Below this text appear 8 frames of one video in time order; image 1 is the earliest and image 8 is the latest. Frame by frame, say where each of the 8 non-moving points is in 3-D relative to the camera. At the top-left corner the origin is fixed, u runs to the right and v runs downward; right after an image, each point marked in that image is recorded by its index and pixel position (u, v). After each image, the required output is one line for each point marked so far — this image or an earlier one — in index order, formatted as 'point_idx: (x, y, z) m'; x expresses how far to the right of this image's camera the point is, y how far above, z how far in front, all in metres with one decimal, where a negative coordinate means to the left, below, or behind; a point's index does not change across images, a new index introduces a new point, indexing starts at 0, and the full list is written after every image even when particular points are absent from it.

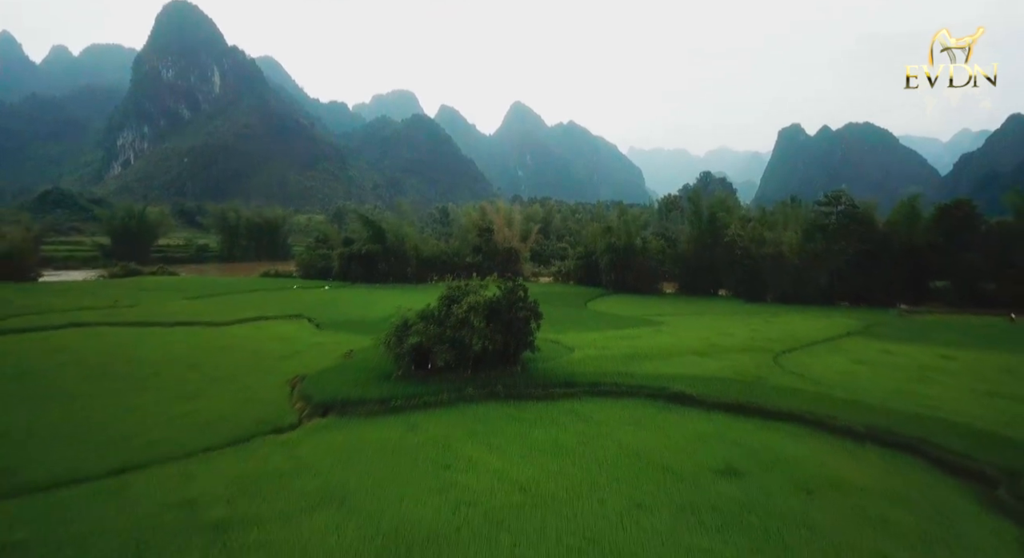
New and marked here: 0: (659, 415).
0: (+2.5, -2.3, +9.3) m
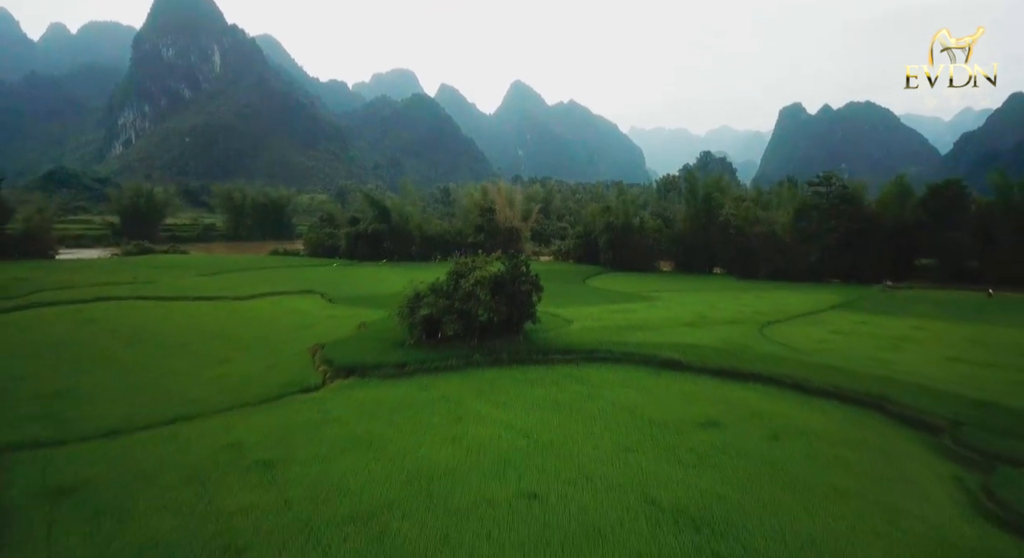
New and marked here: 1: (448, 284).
0: (+2.6, -1.8, +10.3) m
1: (-1.4, -0.1, +12.1) m
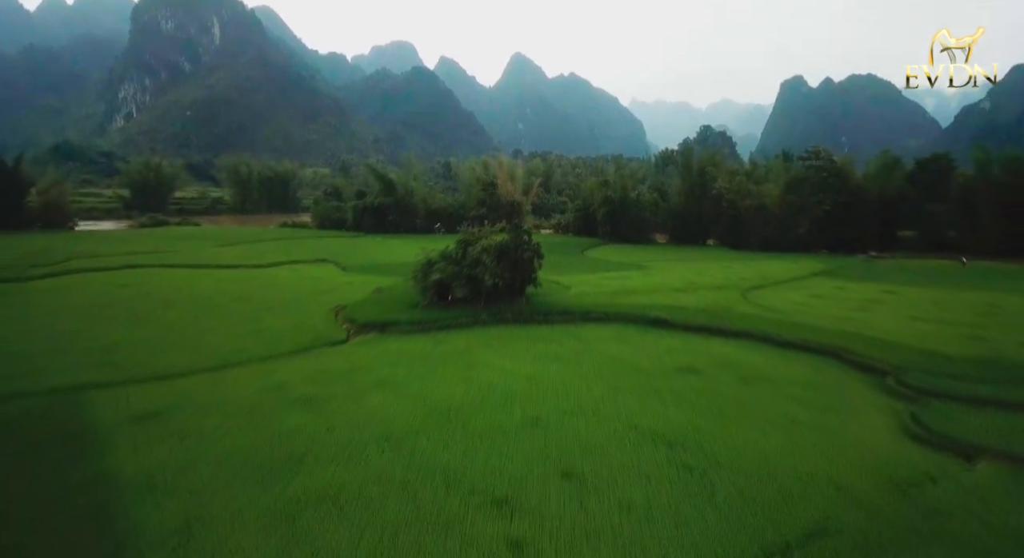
0: (+2.6, -1.1, +11.4) m
1: (-1.3, +0.7, +13.2) m
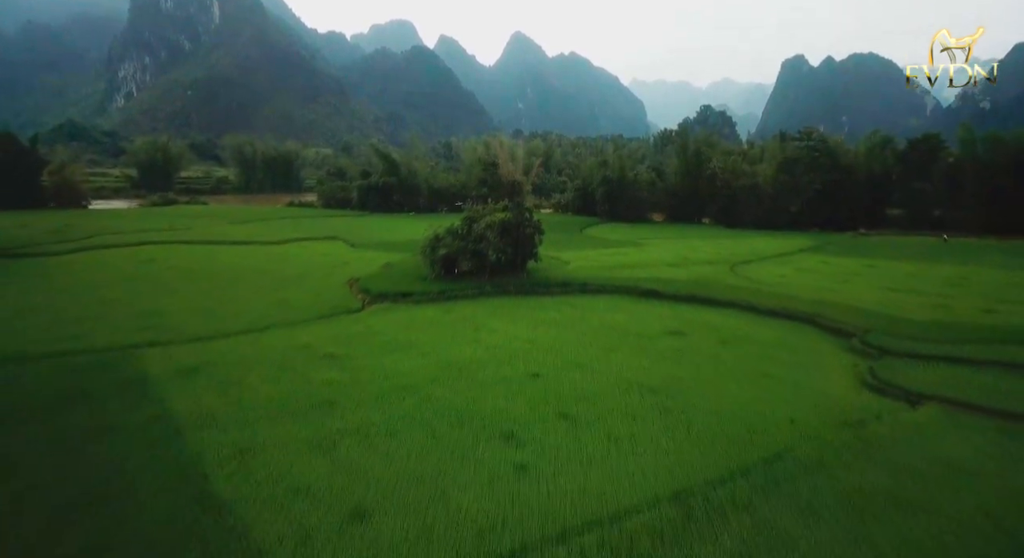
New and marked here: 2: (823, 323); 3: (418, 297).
0: (+2.7, -0.6, +12.3) m
1: (-1.3, +1.3, +14.1) m
2: (+5.9, -0.8, +10.5) m
3: (-2.1, -0.4, +12.4) m
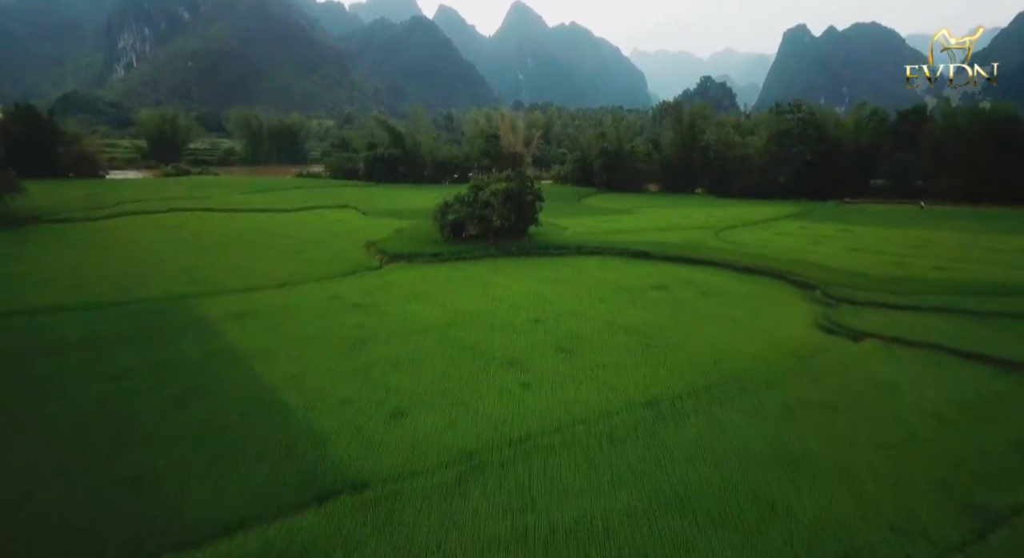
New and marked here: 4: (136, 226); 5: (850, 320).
0: (+2.8, +0.4, +13.6) m
1: (-1.2, +2.3, +15.2) m
2: (+6.0, 0.0, +11.8) m
3: (-2.0, +0.5, +13.7) m
4: (-11.5, +1.6, +16.7) m
5: (+5.8, -0.7, +9.4) m
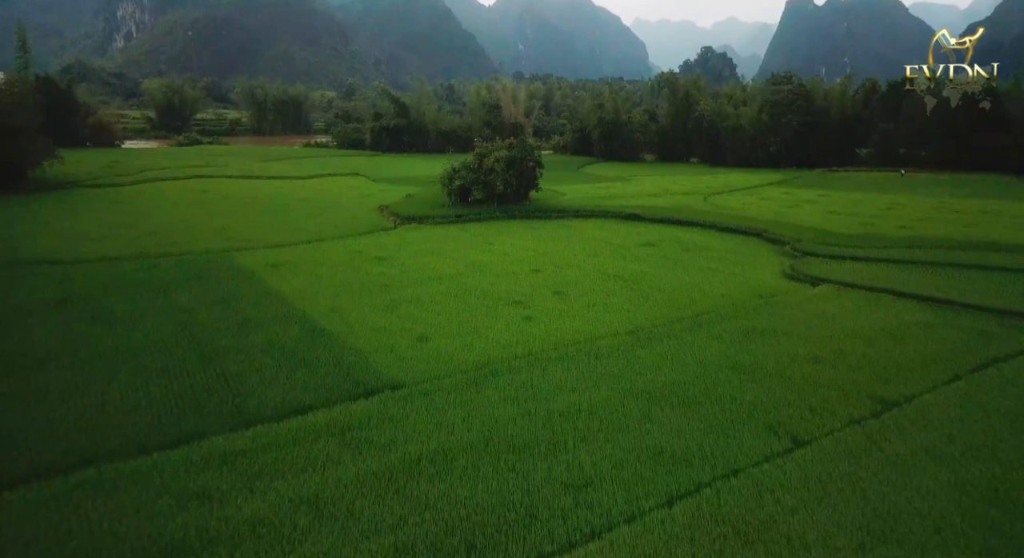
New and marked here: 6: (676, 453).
0: (+2.8, +1.5, +14.8) m
1: (-1.1, +3.5, +16.4) m
2: (+6.1, +1.0, +13.0) m
3: (-2.0, +1.6, +14.9) m
4: (-11.4, +2.8, +17.9) m
5: (+5.8, +0.2, +10.7) m
6: (+1.6, -1.7, +5.3) m
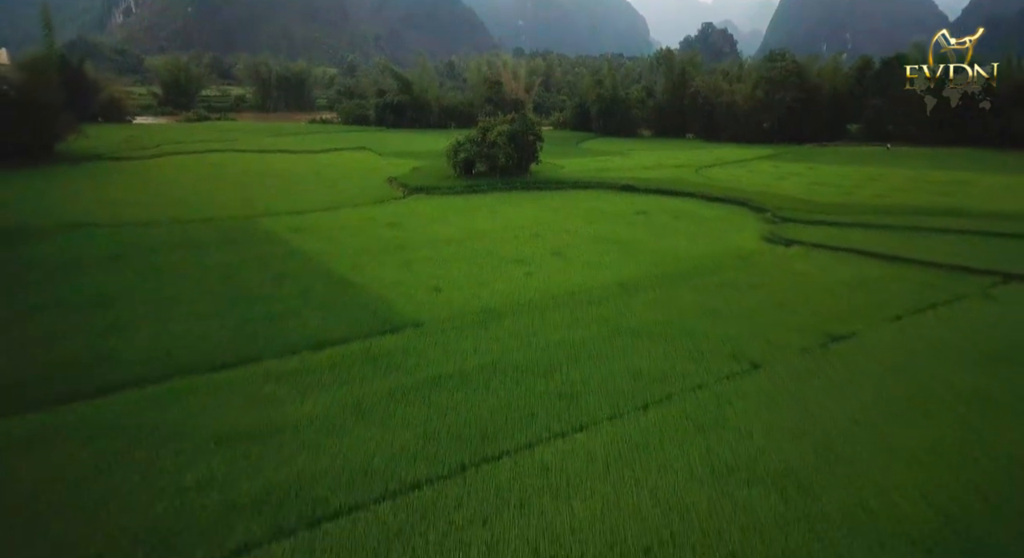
0: (+2.9, +2.4, +15.8) m
1: (-1.1, +4.5, +17.3) m
2: (+6.1, +1.9, +14.0) m
3: (-1.9, +2.6, +15.9) m
4: (-11.3, +3.9, +18.8) m
5: (+5.9, +1.0, +11.7) m
6: (+1.6, -1.1, +6.4) m
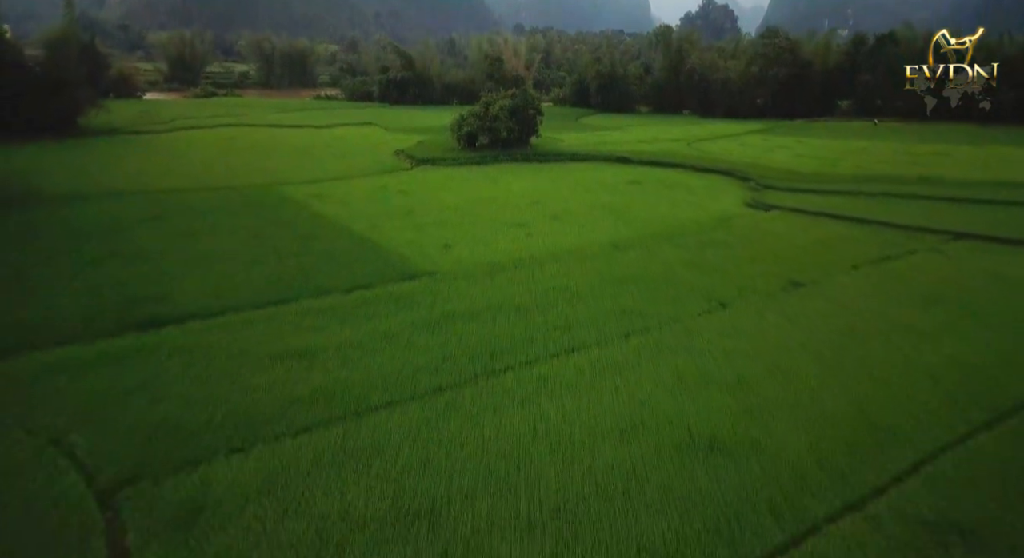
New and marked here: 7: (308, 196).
0: (+2.9, +3.4, +16.7) m
1: (-1.0, +5.5, +18.1) m
2: (+6.1, +2.8, +14.9) m
3: (-1.9, +3.6, +16.8) m
4: (-11.3, +5.0, +19.7) m
5: (+5.9, +1.8, +12.7) m
6: (+1.7, -0.4, +7.4) m
7: (-4.8, +1.9, +13.1) m
